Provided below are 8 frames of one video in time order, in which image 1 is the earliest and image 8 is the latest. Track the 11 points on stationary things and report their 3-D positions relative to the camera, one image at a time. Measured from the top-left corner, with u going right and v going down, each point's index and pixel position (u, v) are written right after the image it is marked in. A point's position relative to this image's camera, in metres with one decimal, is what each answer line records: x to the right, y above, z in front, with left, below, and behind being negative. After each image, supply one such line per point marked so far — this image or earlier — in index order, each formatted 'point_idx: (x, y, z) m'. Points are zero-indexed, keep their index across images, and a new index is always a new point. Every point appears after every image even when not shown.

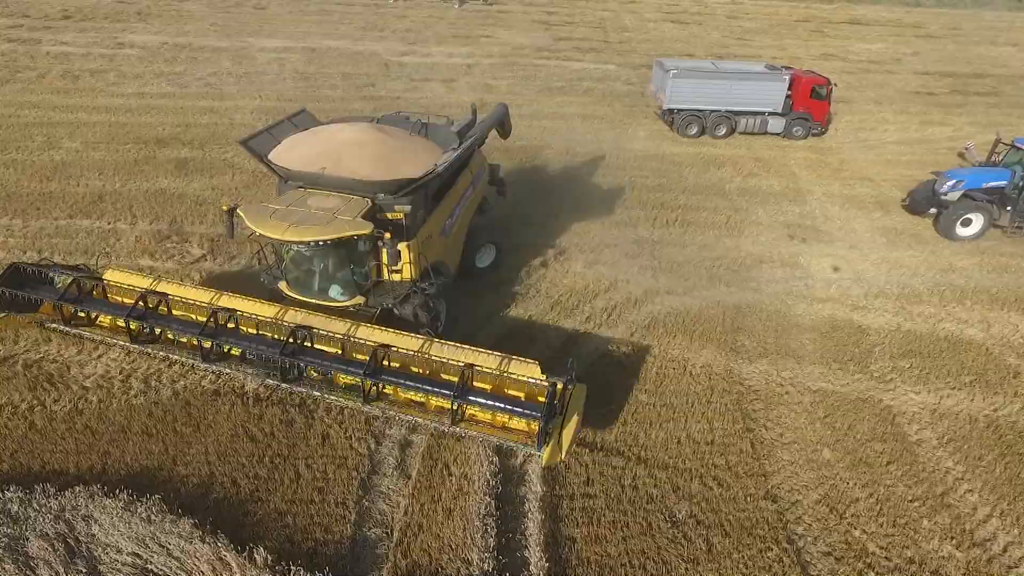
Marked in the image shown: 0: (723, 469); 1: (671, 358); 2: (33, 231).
0: (+2.3, -2.0, +6.8) m
1: (+2.2, -1.0, +8.6) m
2: (-8.6, +1.0, +11.3) m
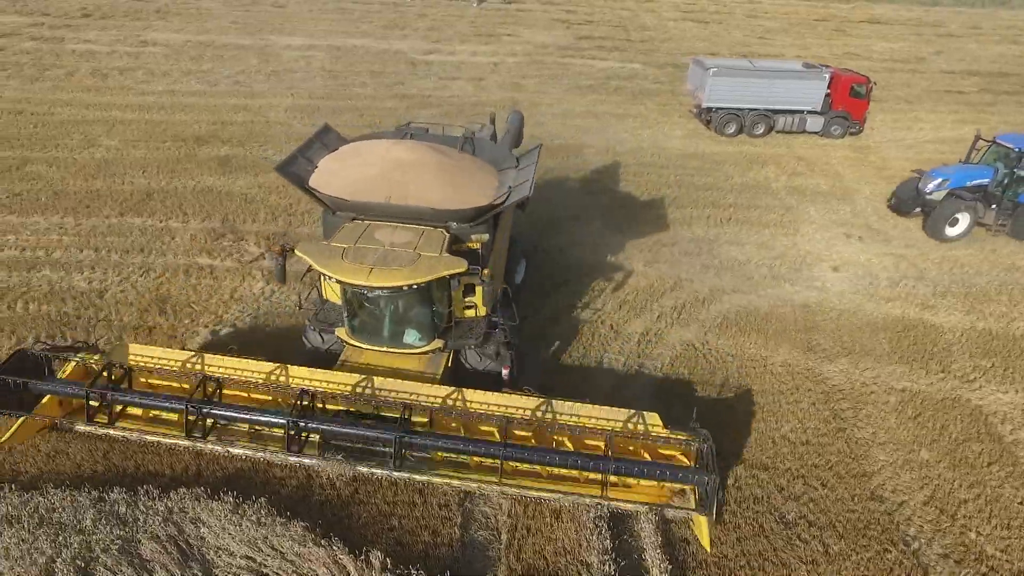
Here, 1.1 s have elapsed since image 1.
0: (+3.4, -1.9, +6.7) m
1: (+3.3, -1.0, +8.5) m
2: (-7.6, +1.1, +11.1) m
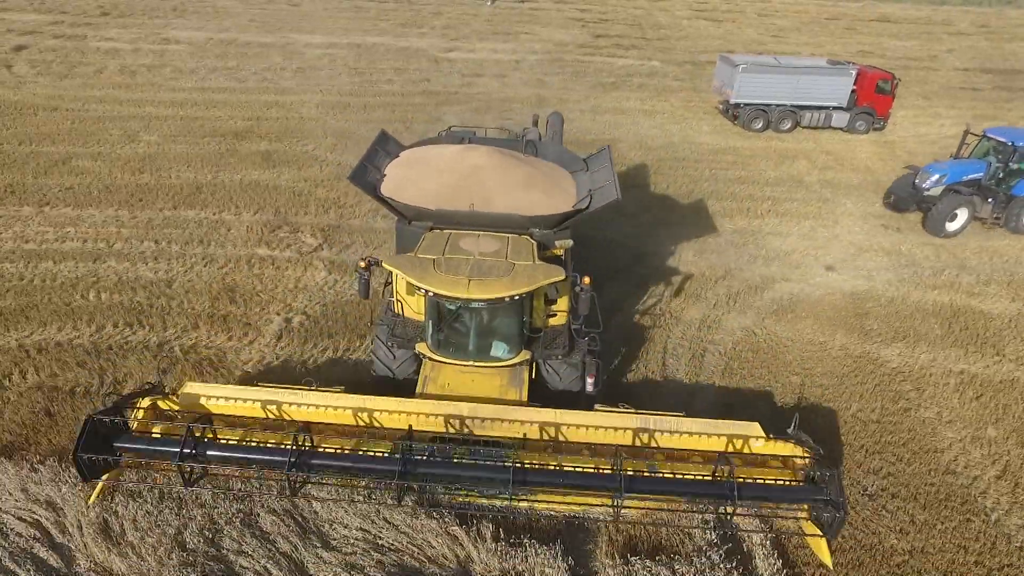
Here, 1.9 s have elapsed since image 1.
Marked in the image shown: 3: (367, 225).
0: (+4.3, -1.8, +7.0) m
1: (+4.2, -0.8, +8.8) m
2: (-6.7, +1.2, +11.3) m
3: (-2.7, +1.2, +11.5) m
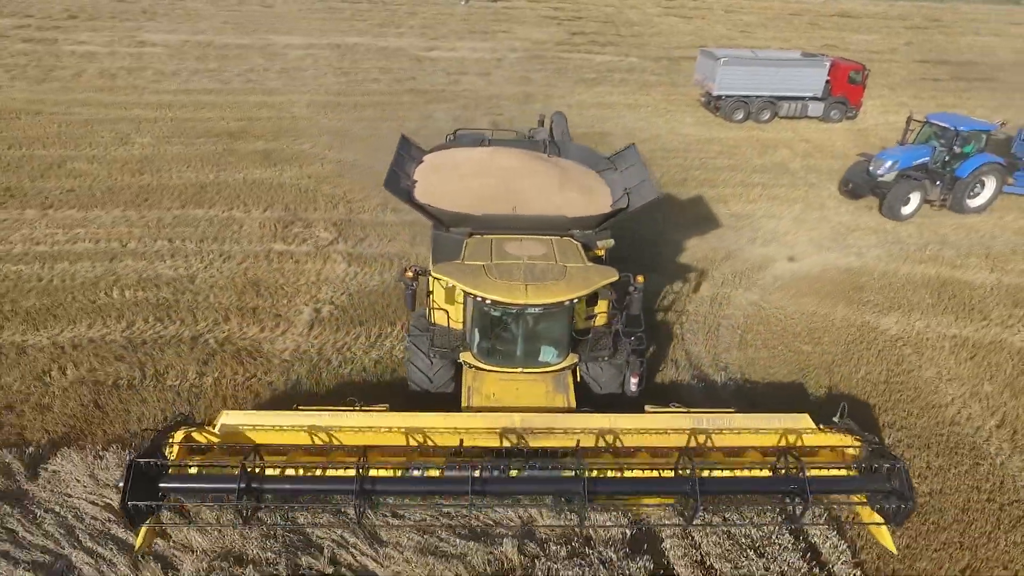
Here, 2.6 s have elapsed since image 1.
0: (+4.8, -1.4, +7.6) m
1: (+4.5, -0.4, +9.3) m
2: (-6.5, +1.2, +11.3) m
3: (-2.5, +1.3, +11.7) m
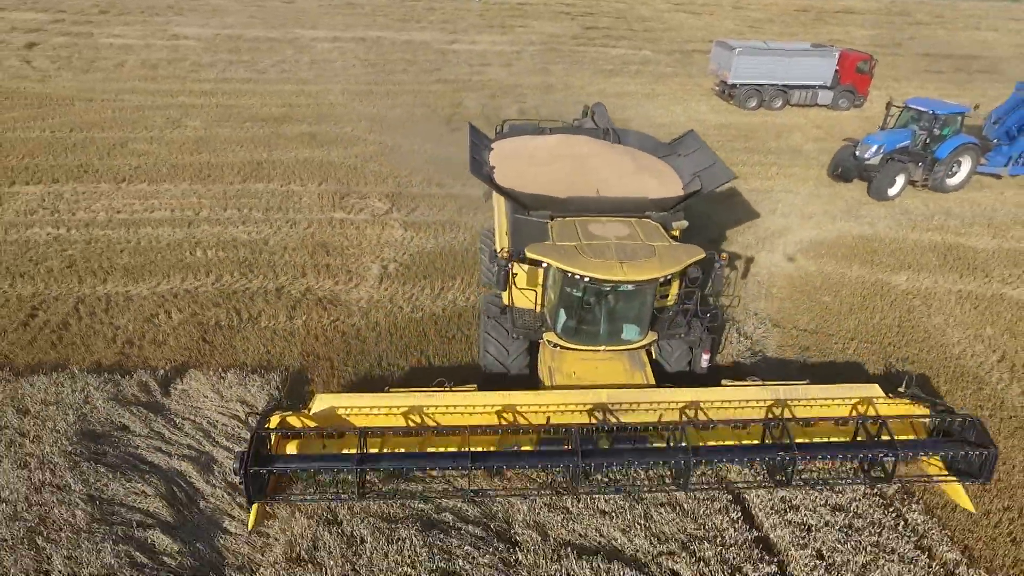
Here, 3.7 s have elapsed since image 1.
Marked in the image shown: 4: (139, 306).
0: (+5.5, -0.8, +8.5) m
1: (+5.3, +0.2, +10.3) m
2: (-5.8, +1.9, +12.3) m
3: (-1.8, +2.0, +12.7) m
4: (-5.2, -0.2, +8.7) m
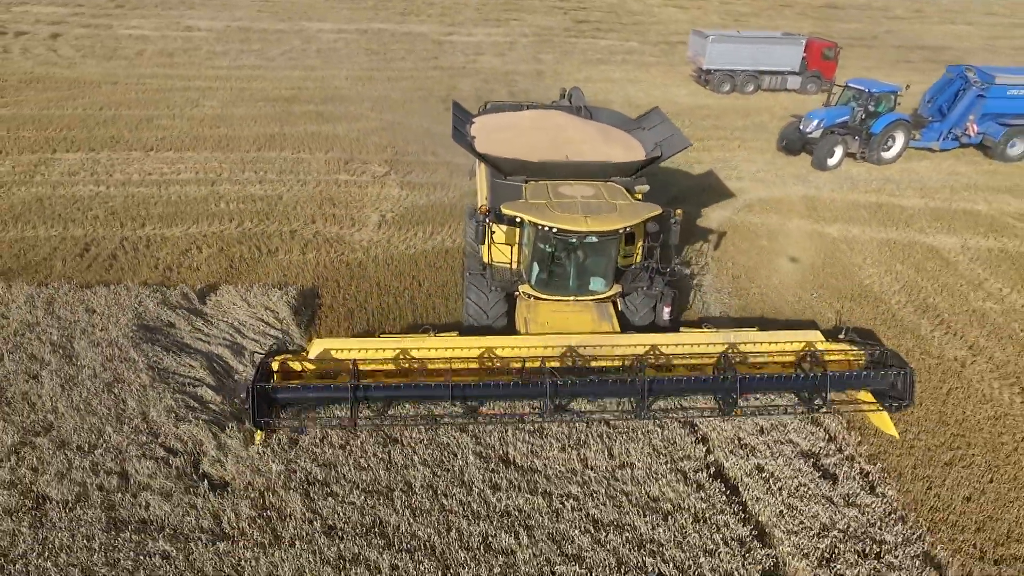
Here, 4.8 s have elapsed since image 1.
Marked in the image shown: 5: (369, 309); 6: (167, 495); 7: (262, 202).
0: (+5.2, +0.2, +10.0) m
1: (+4.9, +1.2, +11.8) m
2: (-6.1, +2.8, +13.8) m
3: (-2.1, +2.9, +14.2) m
4: (-5.5, +0.7, +10.2) m
5: (-2.0, -0.3, +8.7) m
6: (-3.1, -1.8, +5.5) m
7: (-4.7, +1.6, +11.8) m
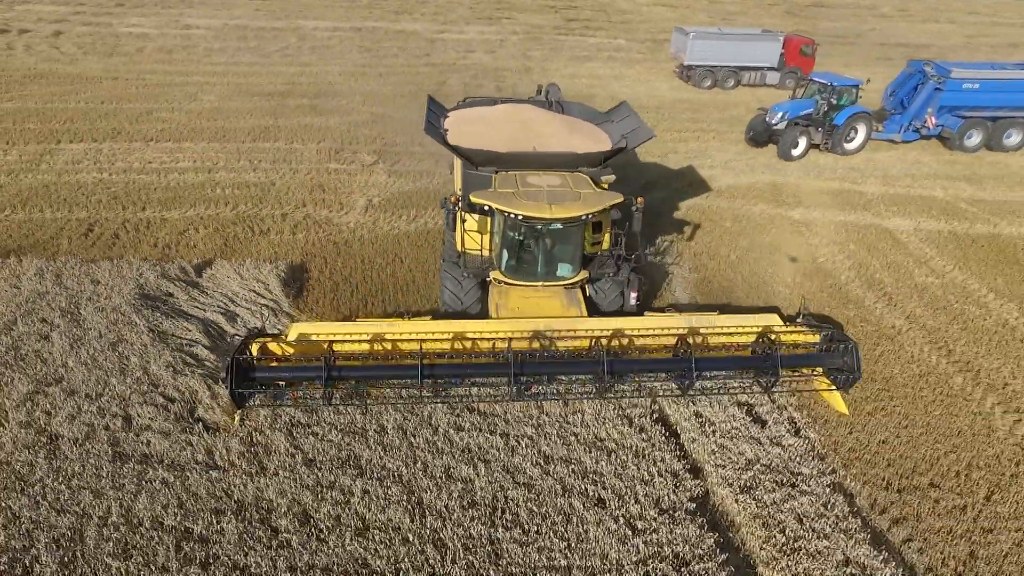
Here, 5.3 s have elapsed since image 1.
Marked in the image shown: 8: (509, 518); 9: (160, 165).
0: (+4.8, +0.6, +10.7) m
1: (+4.5, +1.6, +12.5) m
2: (-6.5, +3.2, +14.5) m
3: (-2.5, +3.3, +14.9) m
4: (-5.9, +1.1, +10.9) m
5: (-2.4, +0.1, +9.4) m
6: (-3.5, -1.5, +6.2) m
7: (-5.1, +2.0, +12.5) m
8: (0.0, -2.0, +5.5) m
9: (-7.7, +2.7, +13.6) m
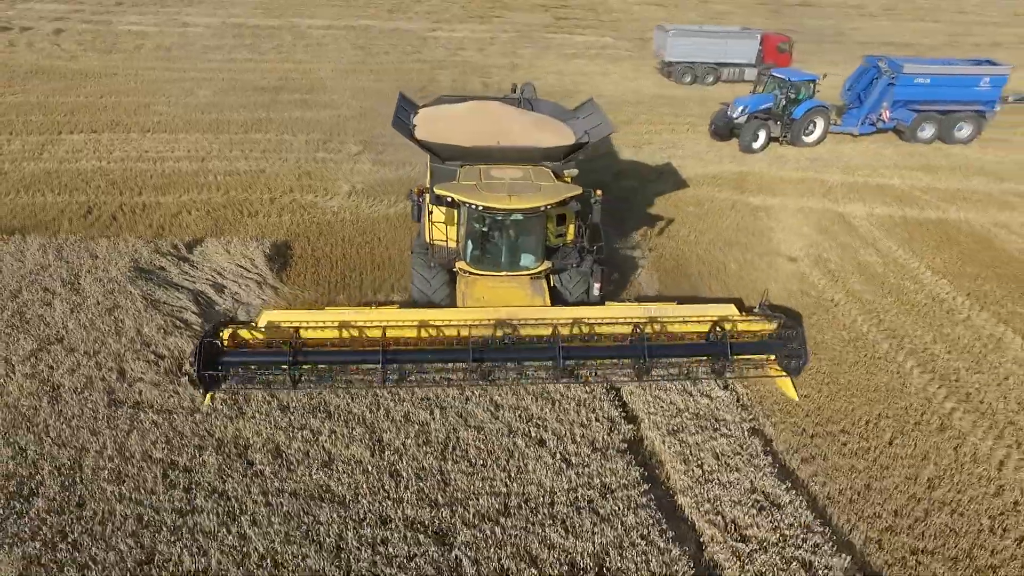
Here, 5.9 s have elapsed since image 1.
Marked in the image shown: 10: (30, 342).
0: (+4.3, +0.9, +11.4) m
1: (+4.0, +1.9, +13.2) m
2: (-7.0, +3.6, +15.2) m
3: (-3.0, +3.7, +15.6) m
4: (-6.4, +1.5, +11.6) m
5: (-2.9, +0.5, +10.1) m
6: (-4.0, -1.1, +6.9) m
7: (-5.6, +2.4, +13.2) m
8: (-0.5, -1.7, +6.2) m
9: (-8.2, +3.1, +14.3) m
10: (-5.7, -0.6, +7.4) m
